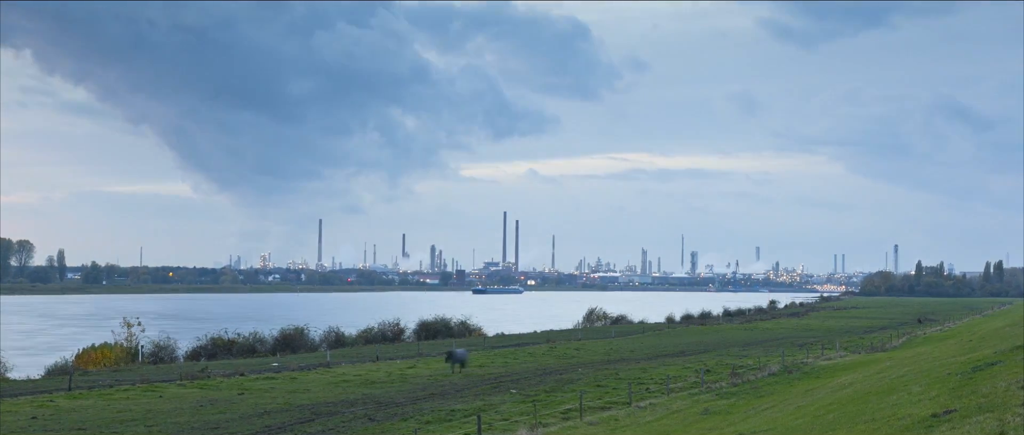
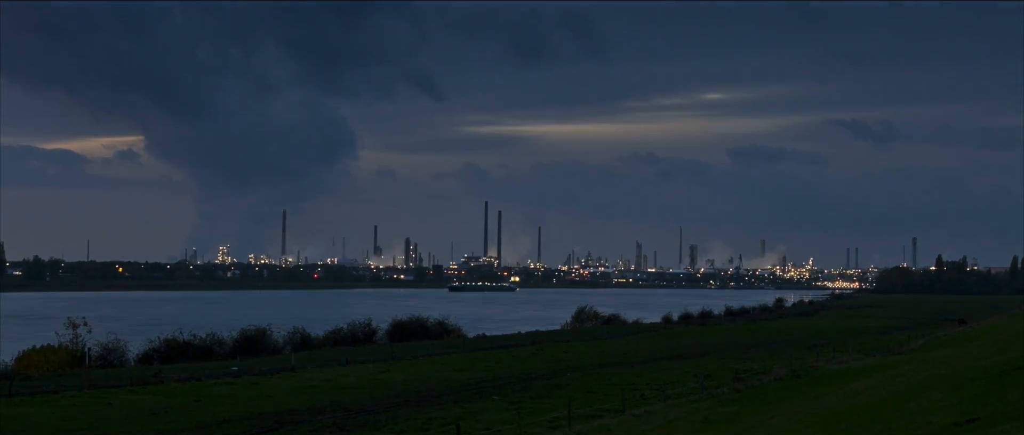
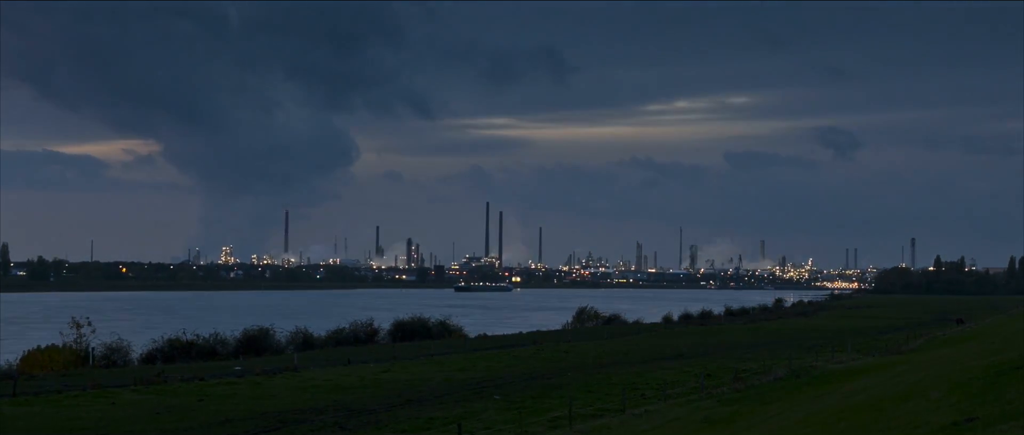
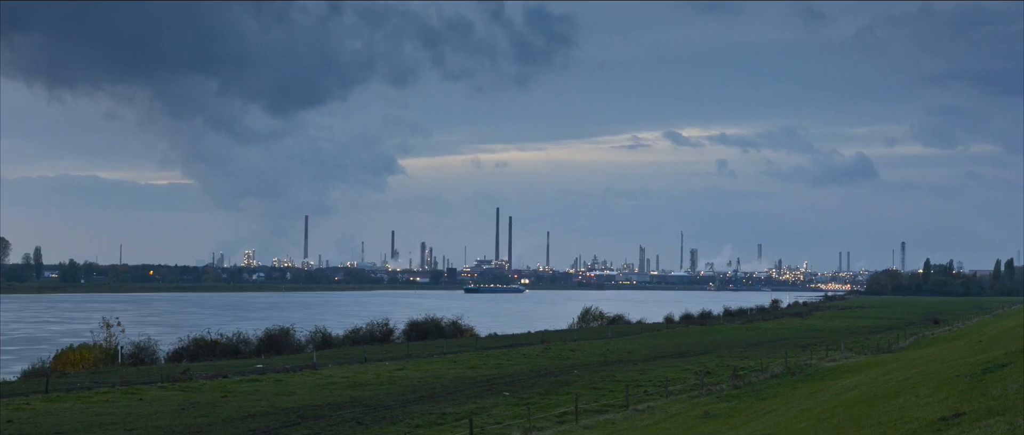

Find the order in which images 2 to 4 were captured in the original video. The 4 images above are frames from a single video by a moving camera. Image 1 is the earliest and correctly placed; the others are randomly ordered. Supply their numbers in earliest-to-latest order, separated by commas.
4, 3, 2
